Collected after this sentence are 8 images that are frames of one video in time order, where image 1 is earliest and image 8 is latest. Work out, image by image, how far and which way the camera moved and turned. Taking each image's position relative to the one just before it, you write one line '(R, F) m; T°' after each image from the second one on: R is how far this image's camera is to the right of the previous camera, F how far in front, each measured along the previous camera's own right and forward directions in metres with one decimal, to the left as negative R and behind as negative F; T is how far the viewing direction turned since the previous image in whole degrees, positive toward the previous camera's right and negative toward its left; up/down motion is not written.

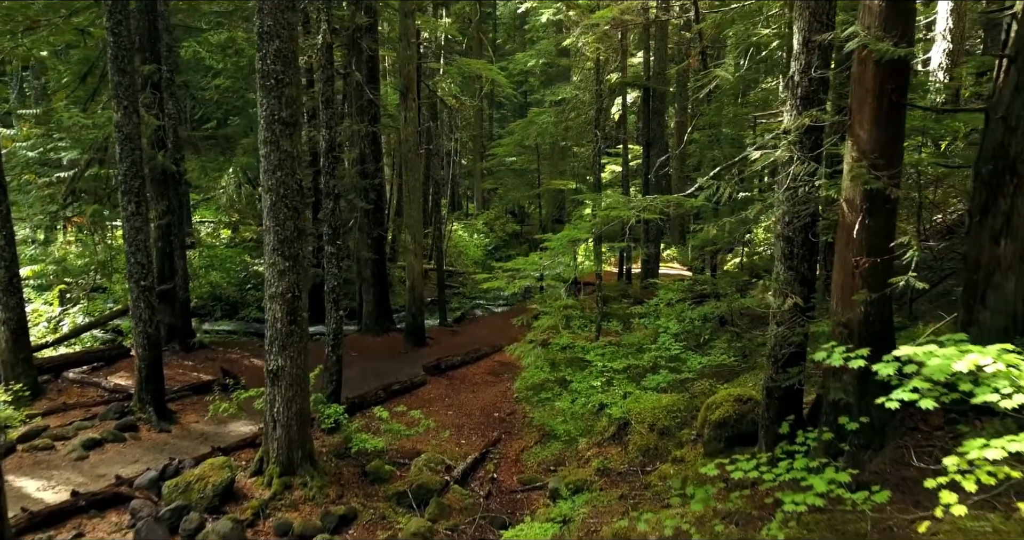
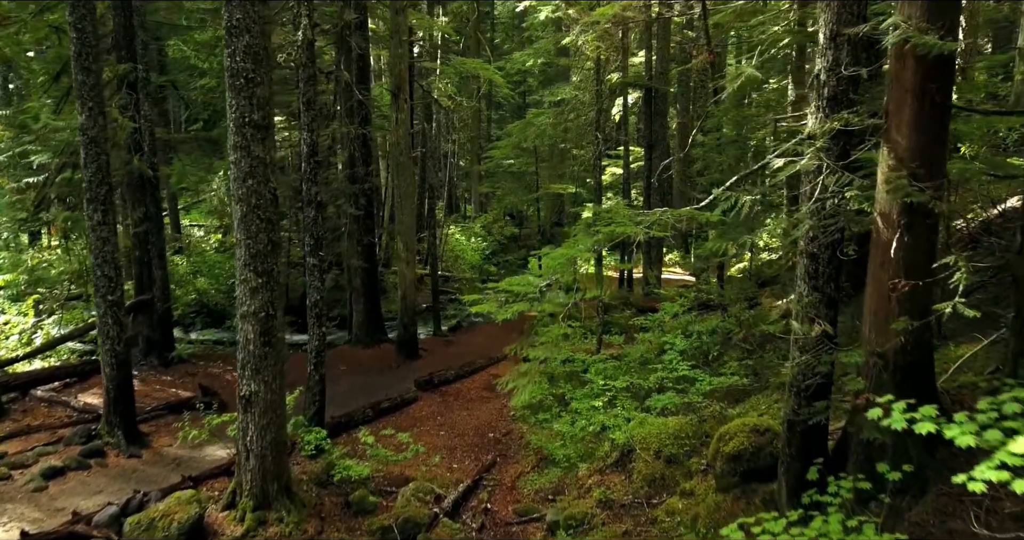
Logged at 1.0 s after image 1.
(0.0, +0.6) m; 0°
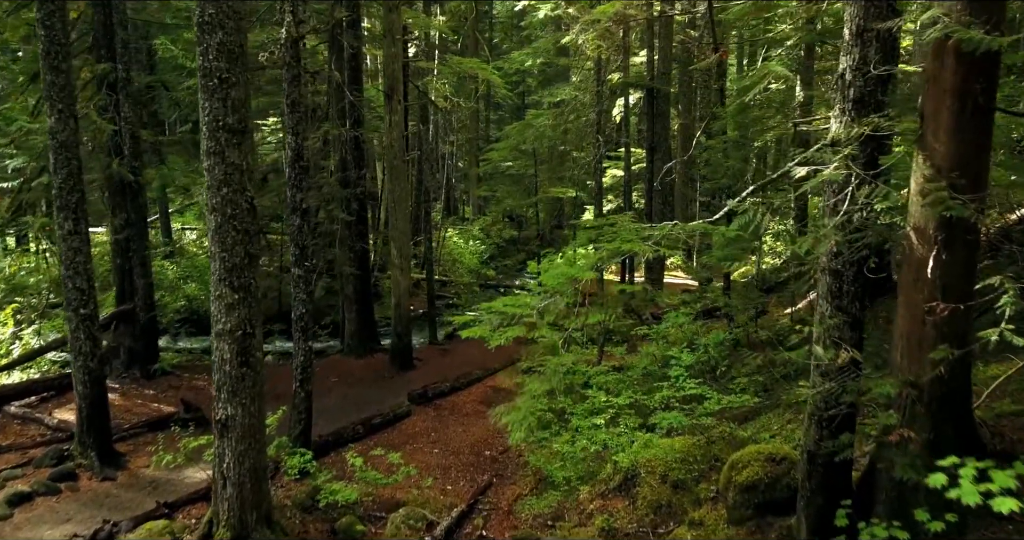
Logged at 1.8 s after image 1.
(0.0, +0.5) m; 0°
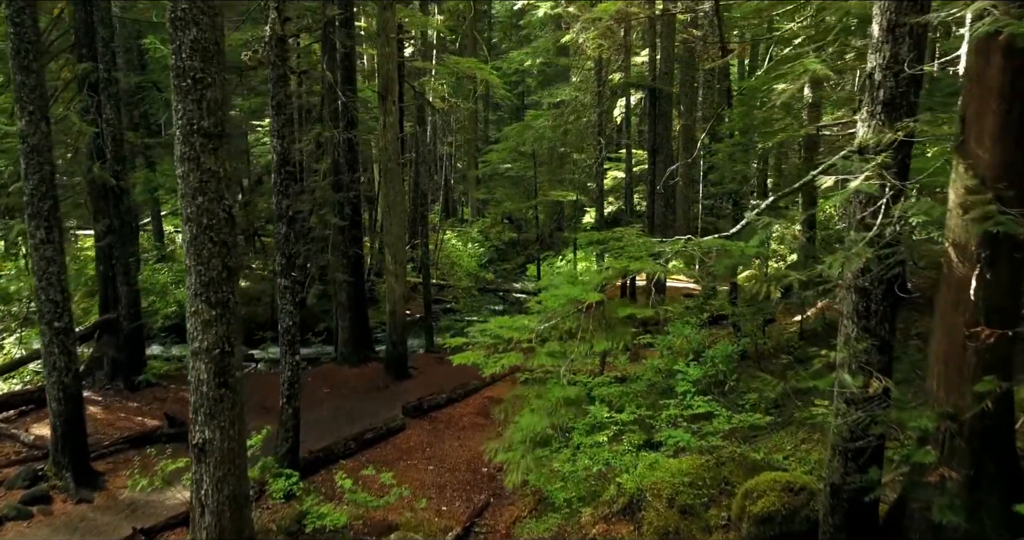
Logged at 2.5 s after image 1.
(0.0, +0.4) m; 0°
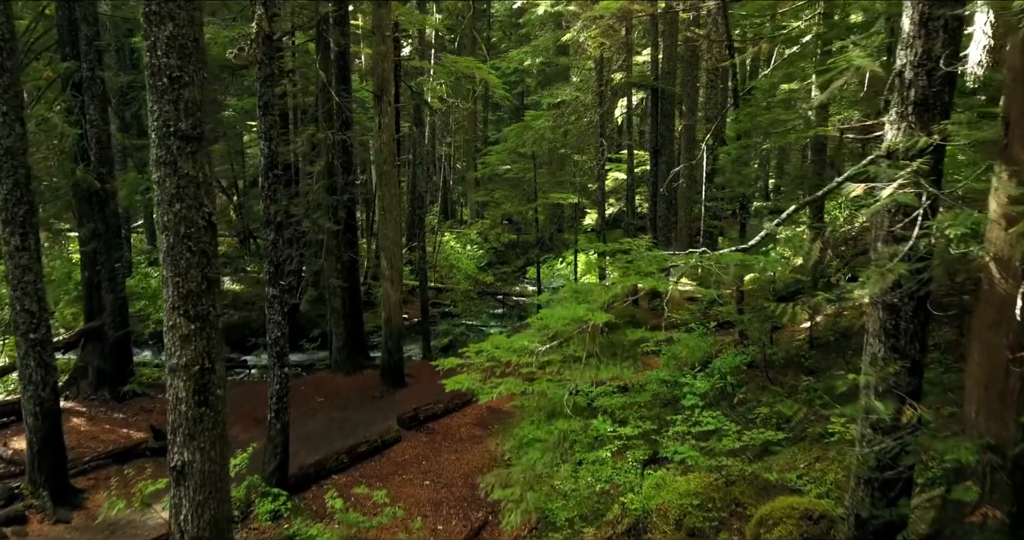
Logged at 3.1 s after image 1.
(0.0, +0.3) m; 0°
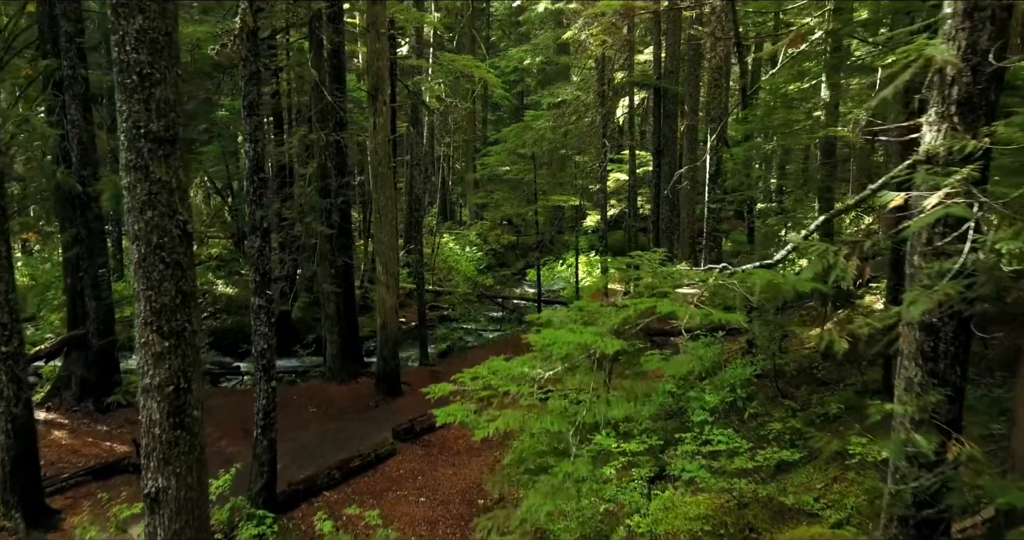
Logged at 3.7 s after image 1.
(0.0, +0.4) m; 0°
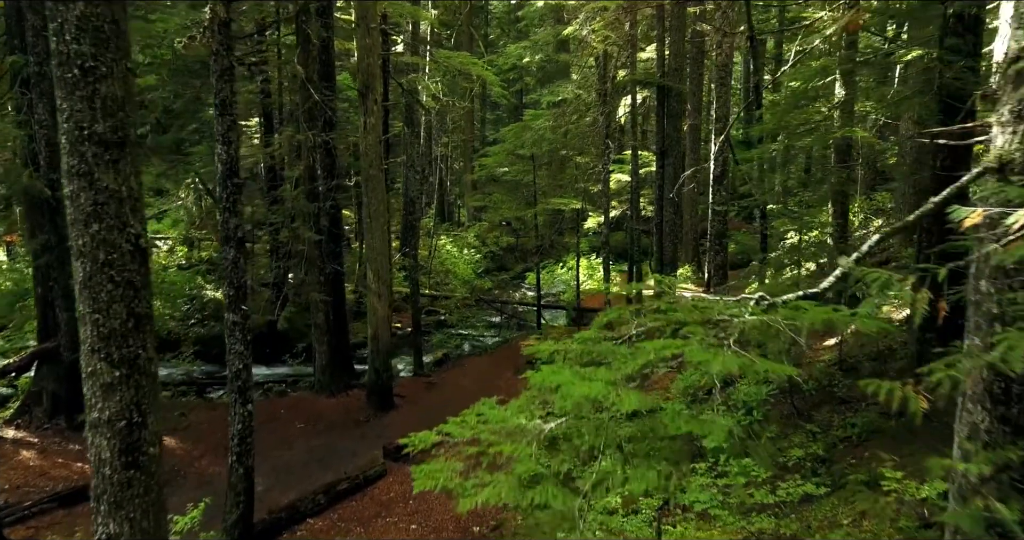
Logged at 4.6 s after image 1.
(0.0, +0.6) m; 0°
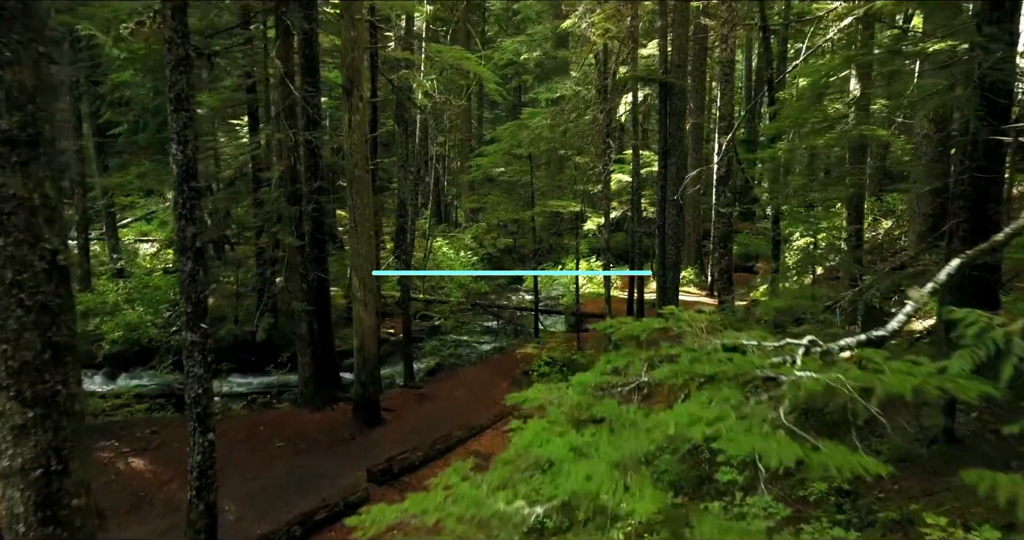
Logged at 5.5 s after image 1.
(+0.1, +0.7) m; 0°
